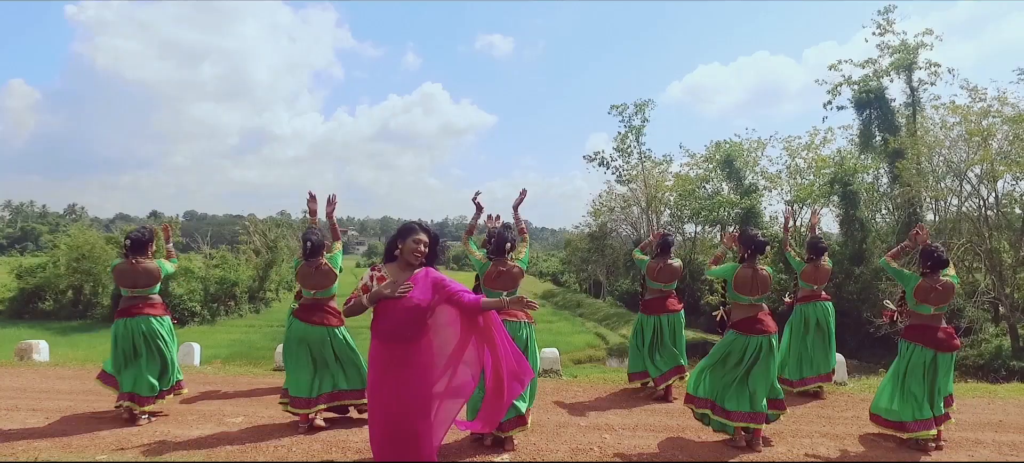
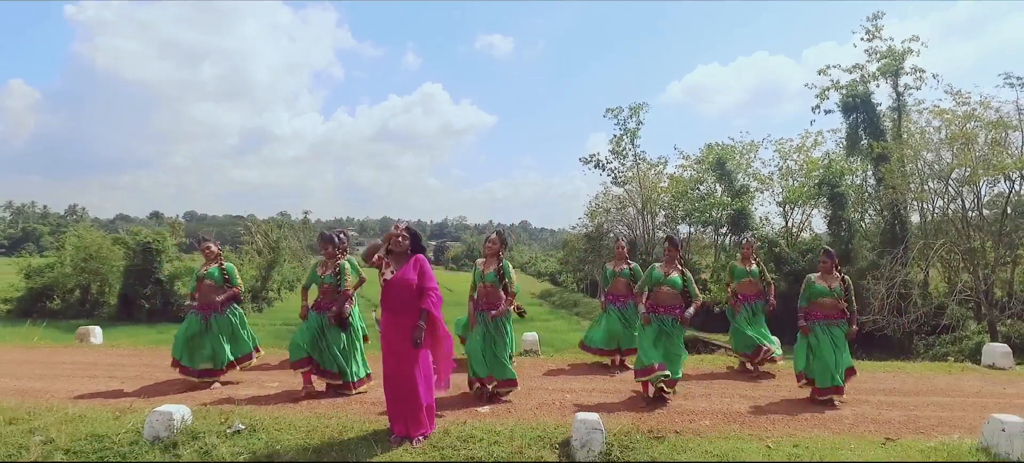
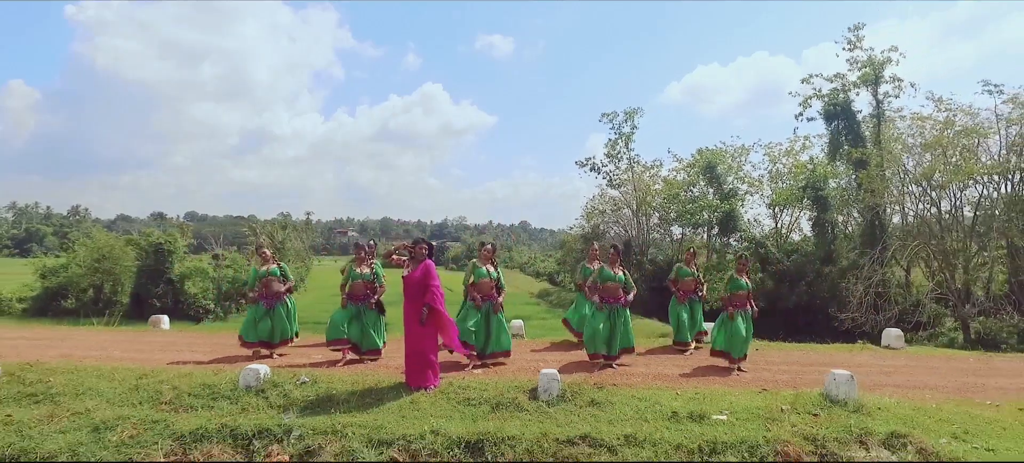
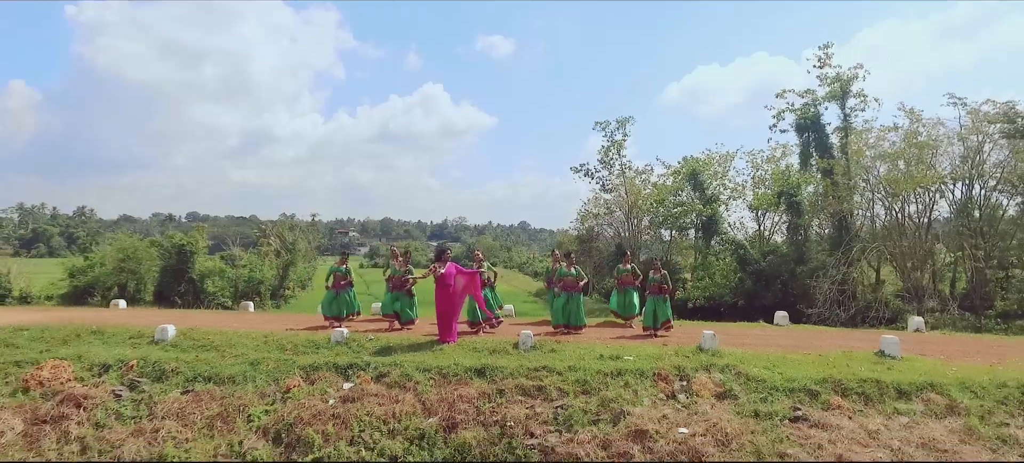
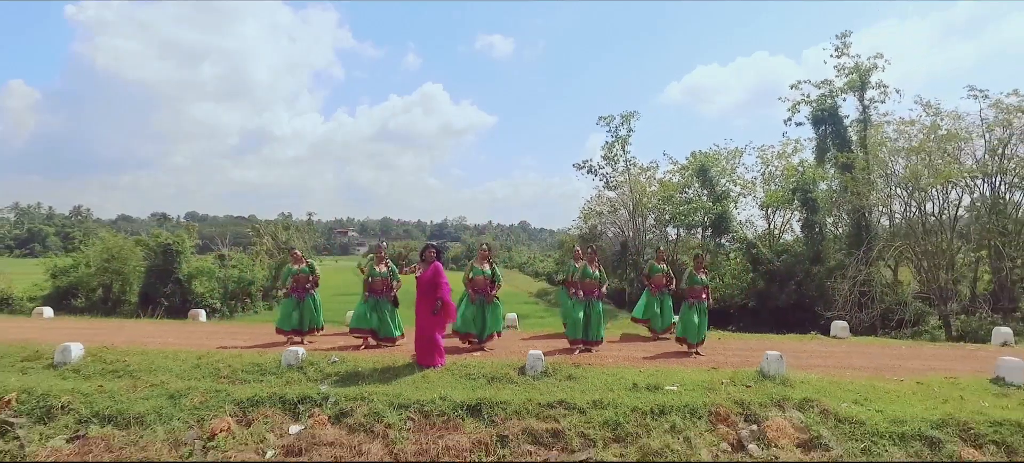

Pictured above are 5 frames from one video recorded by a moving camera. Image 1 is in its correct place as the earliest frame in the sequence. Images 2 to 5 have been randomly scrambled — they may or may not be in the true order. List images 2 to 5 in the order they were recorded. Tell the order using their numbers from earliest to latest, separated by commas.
2, 3, 5, 4
